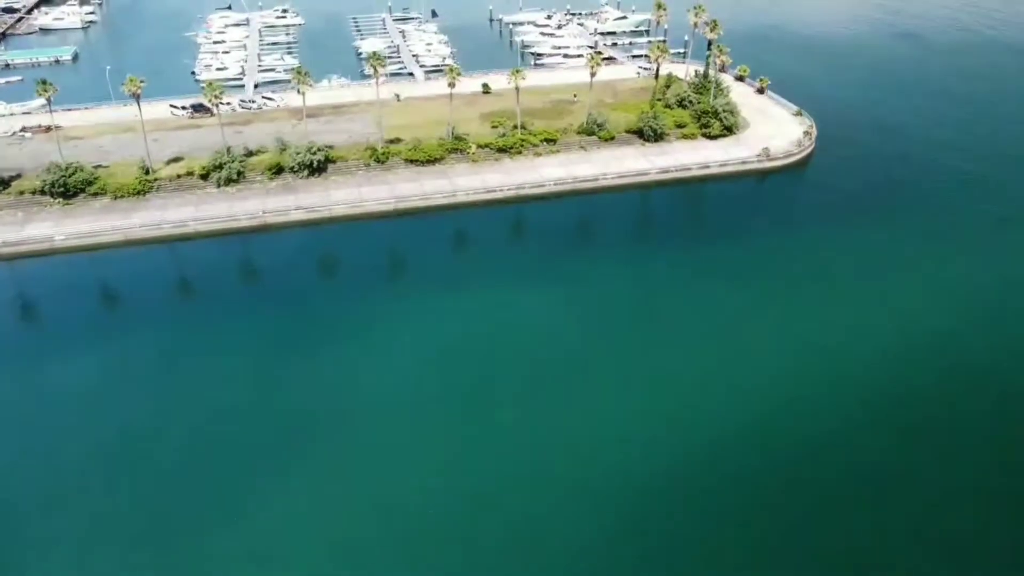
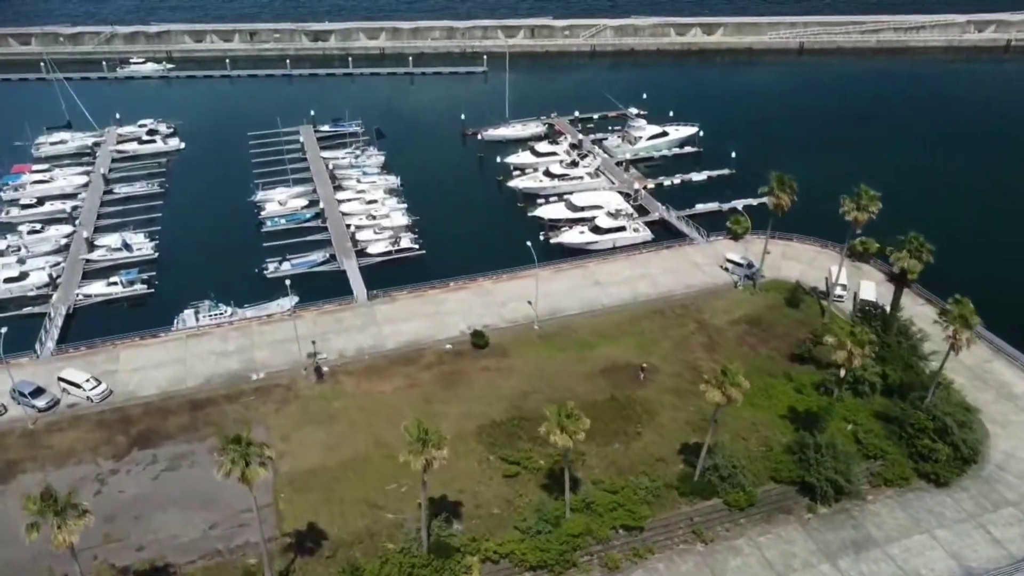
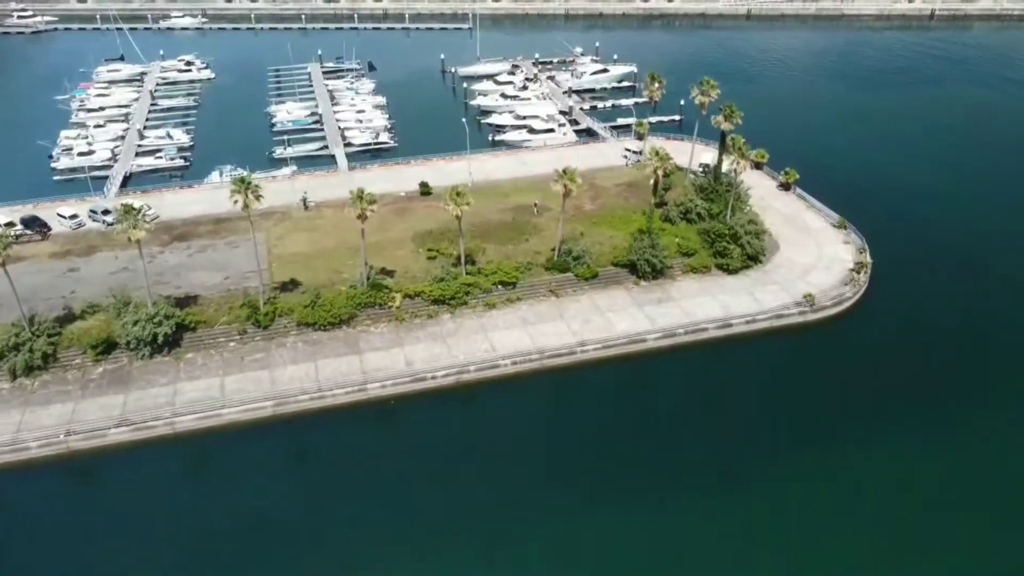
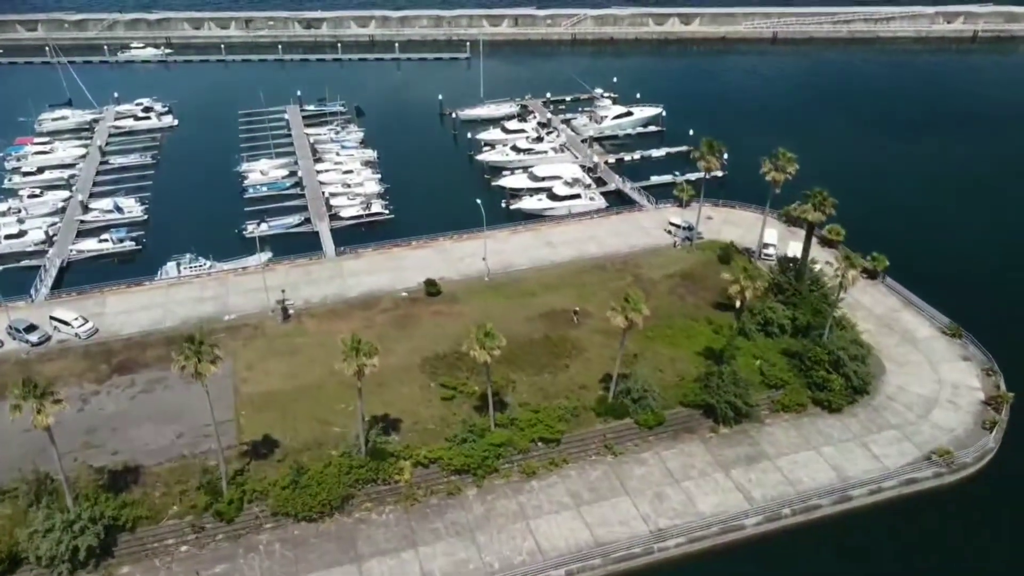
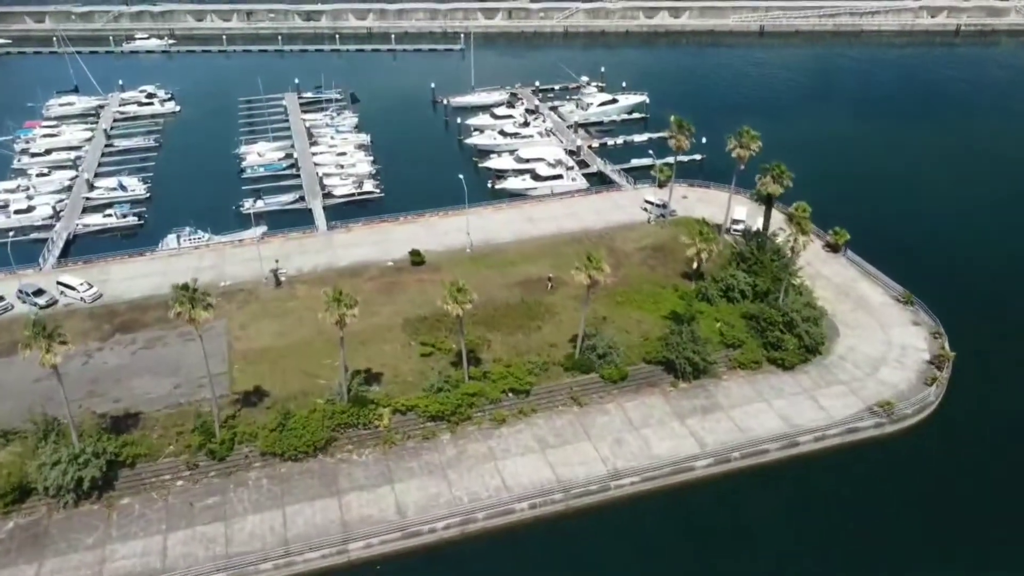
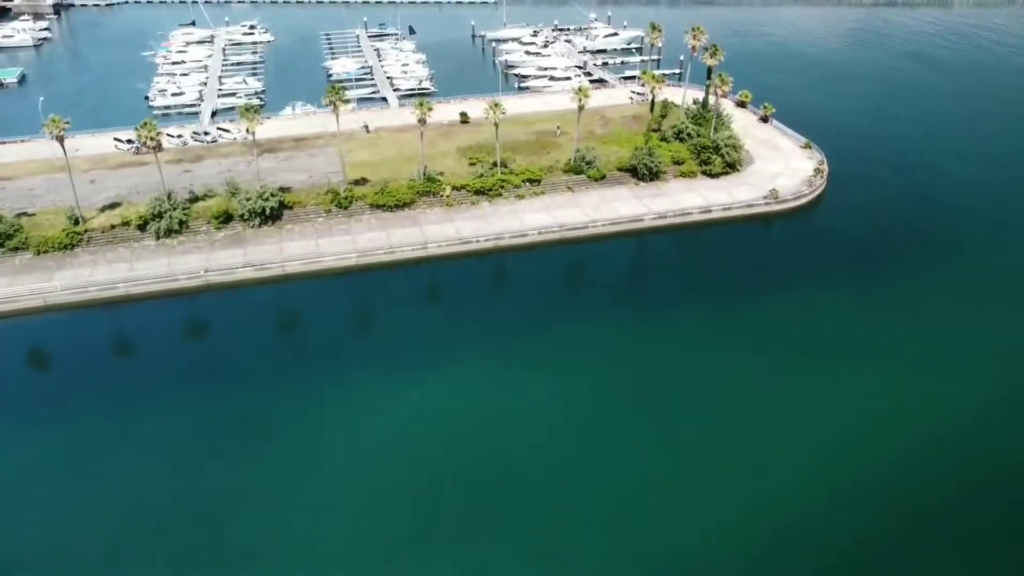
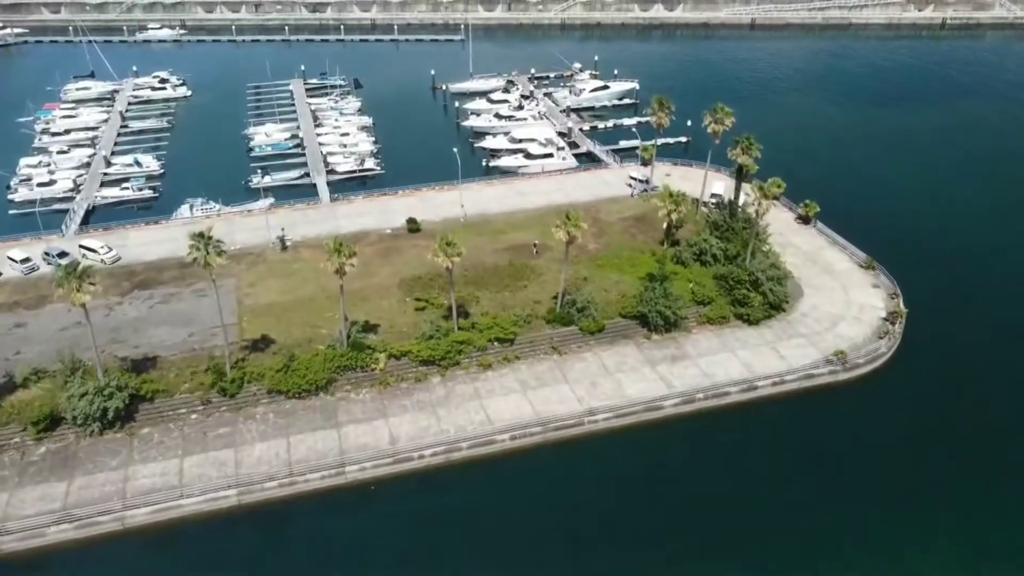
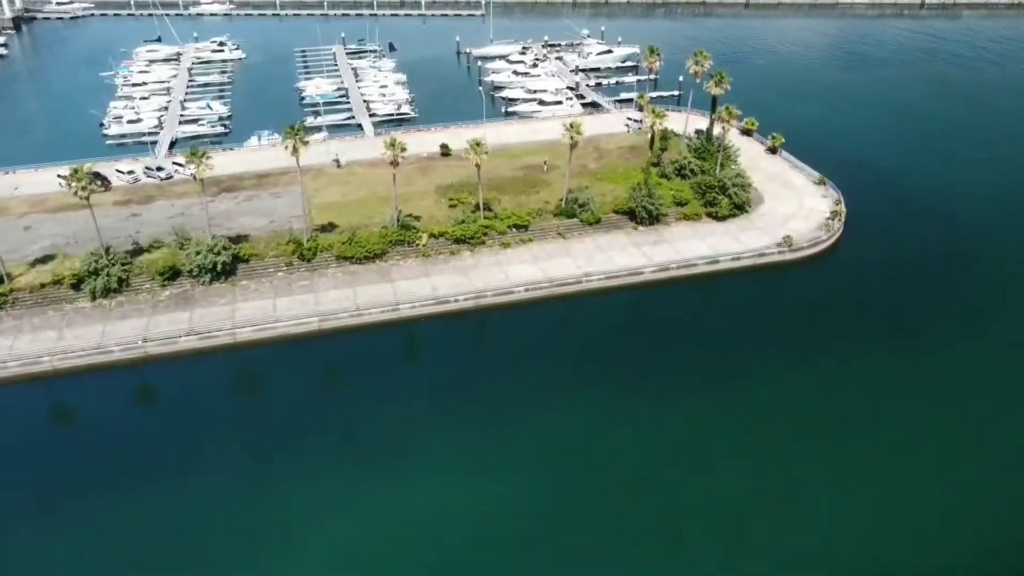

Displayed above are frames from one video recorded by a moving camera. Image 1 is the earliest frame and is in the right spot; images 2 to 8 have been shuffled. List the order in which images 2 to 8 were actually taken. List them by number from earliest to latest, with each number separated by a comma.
6, 8, 3, 7, 5, 4, 2
